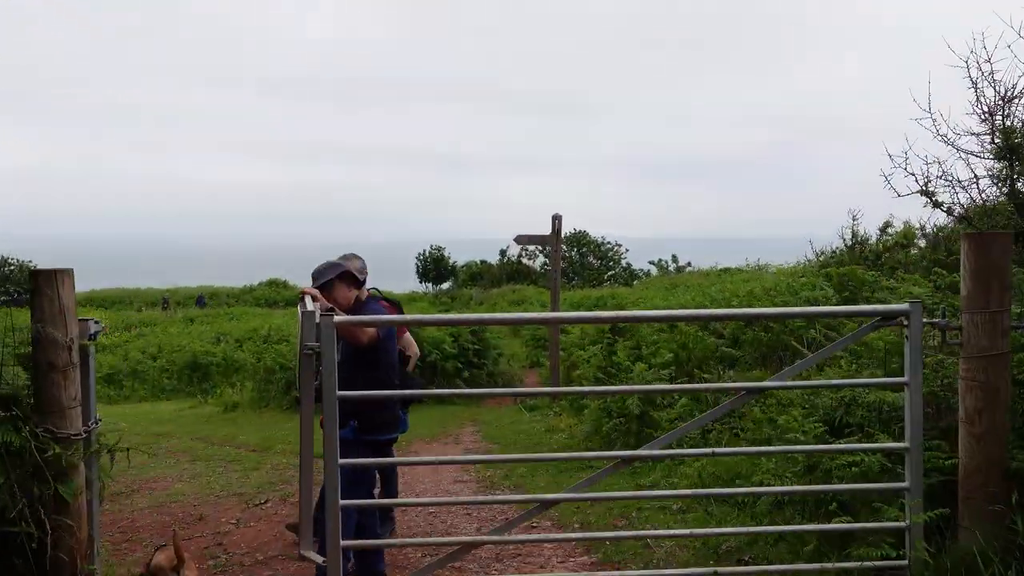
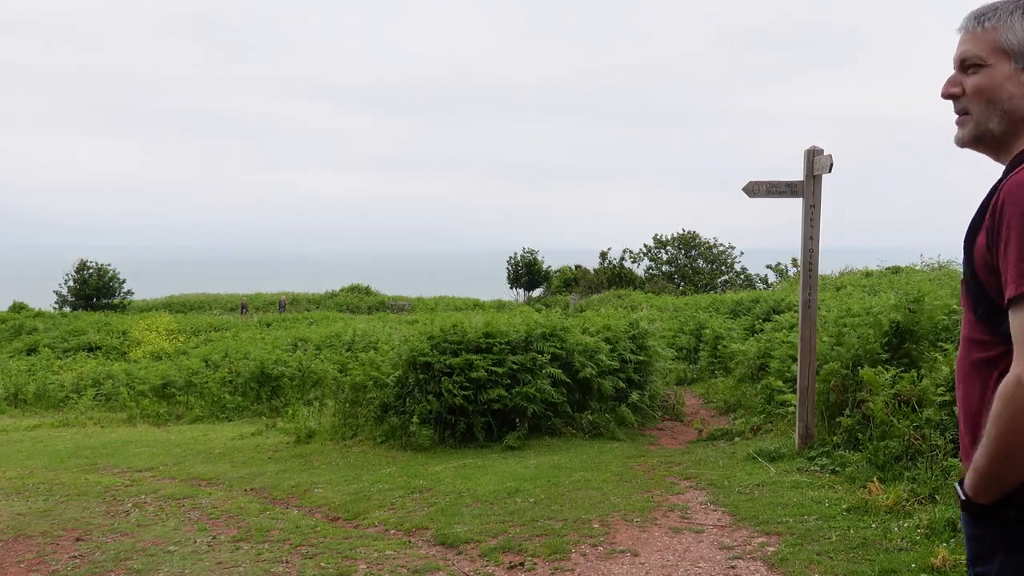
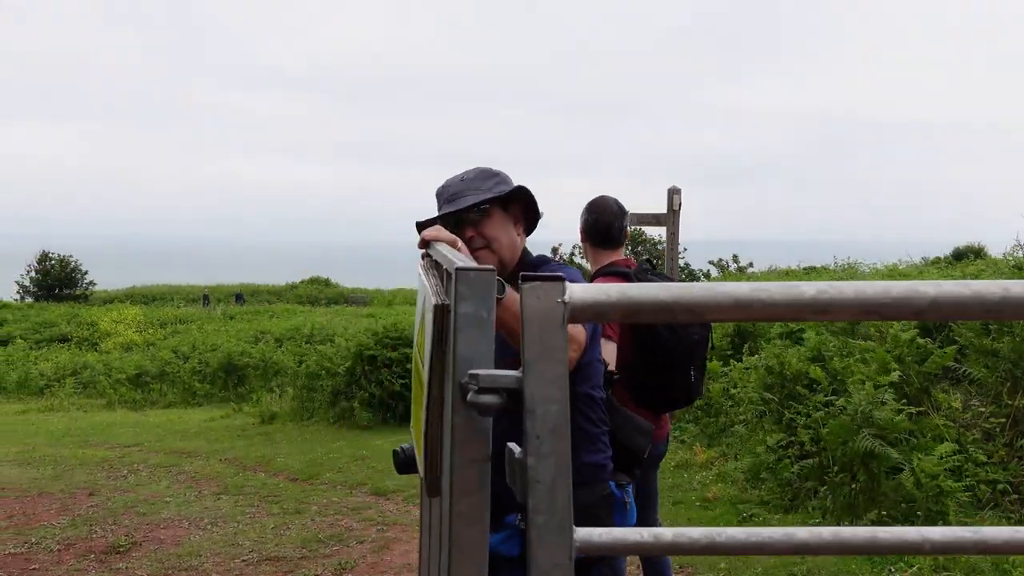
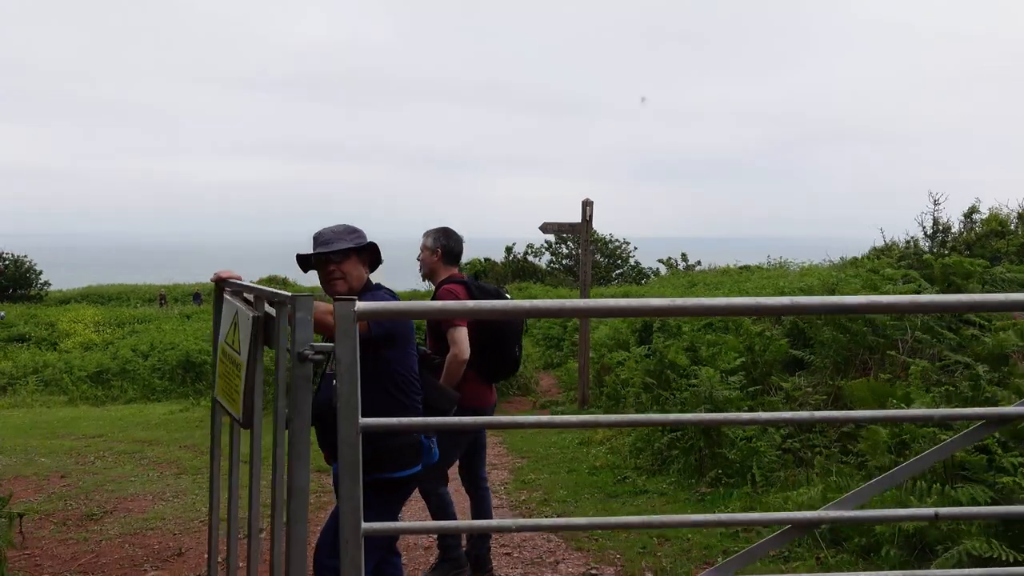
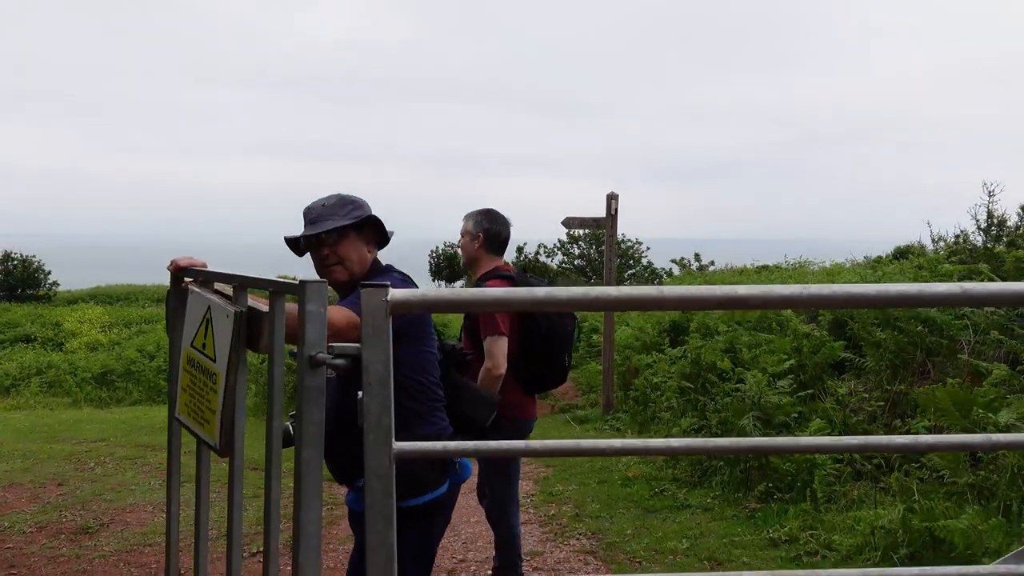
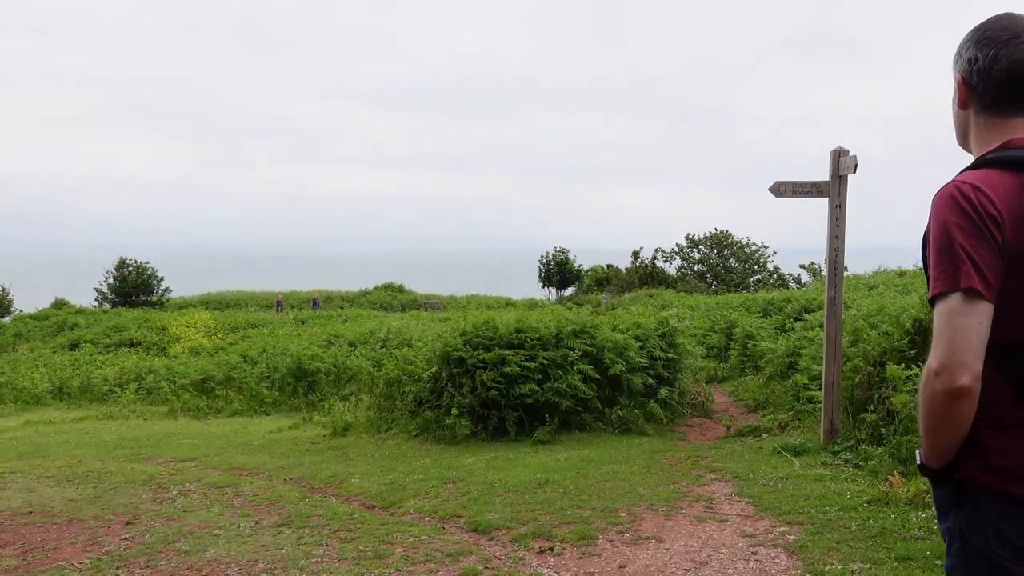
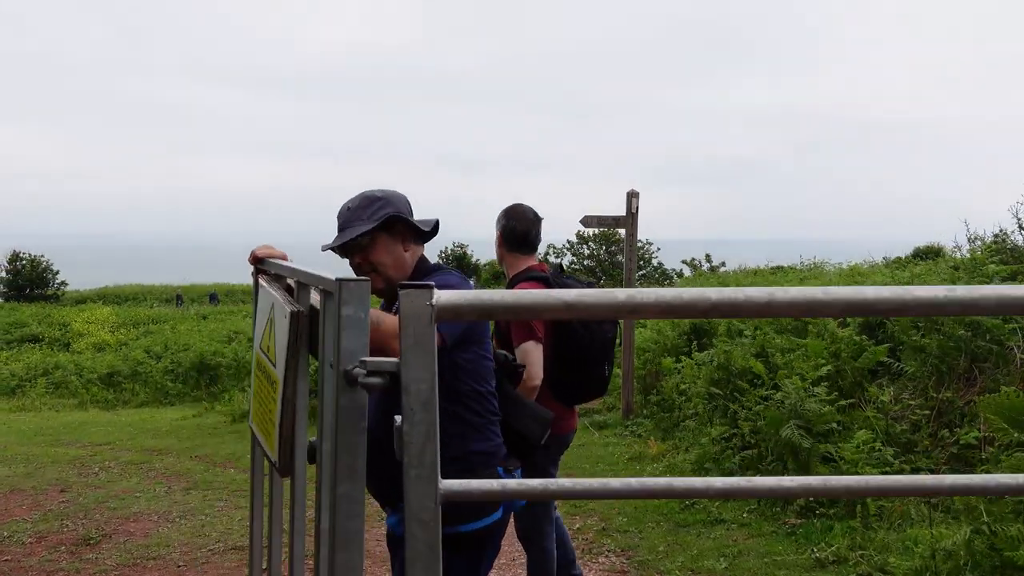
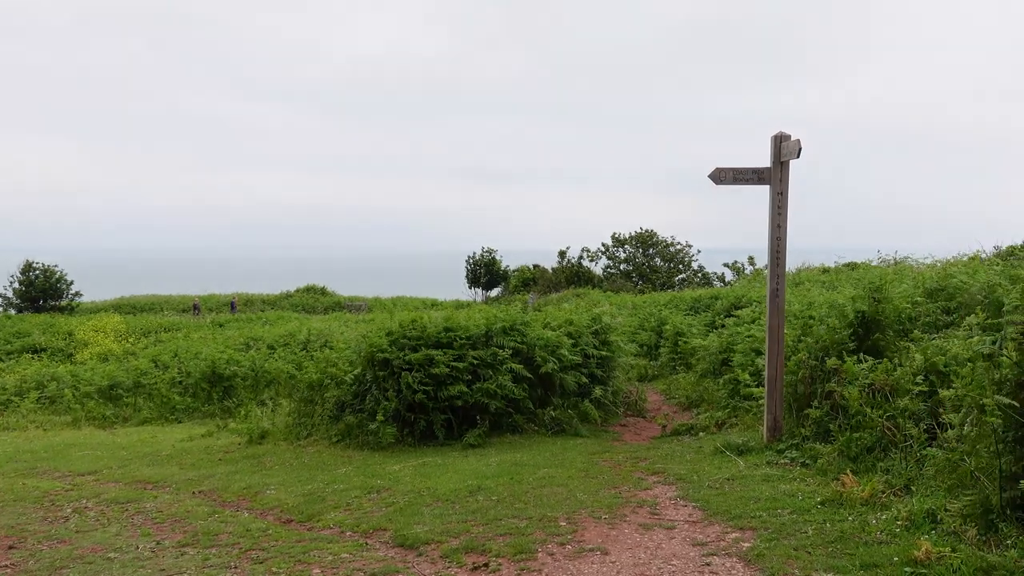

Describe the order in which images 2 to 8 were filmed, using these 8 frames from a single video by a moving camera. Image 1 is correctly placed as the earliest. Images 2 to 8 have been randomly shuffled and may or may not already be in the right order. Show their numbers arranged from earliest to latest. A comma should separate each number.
4, 5, 7, 3, 6, 2, 8
